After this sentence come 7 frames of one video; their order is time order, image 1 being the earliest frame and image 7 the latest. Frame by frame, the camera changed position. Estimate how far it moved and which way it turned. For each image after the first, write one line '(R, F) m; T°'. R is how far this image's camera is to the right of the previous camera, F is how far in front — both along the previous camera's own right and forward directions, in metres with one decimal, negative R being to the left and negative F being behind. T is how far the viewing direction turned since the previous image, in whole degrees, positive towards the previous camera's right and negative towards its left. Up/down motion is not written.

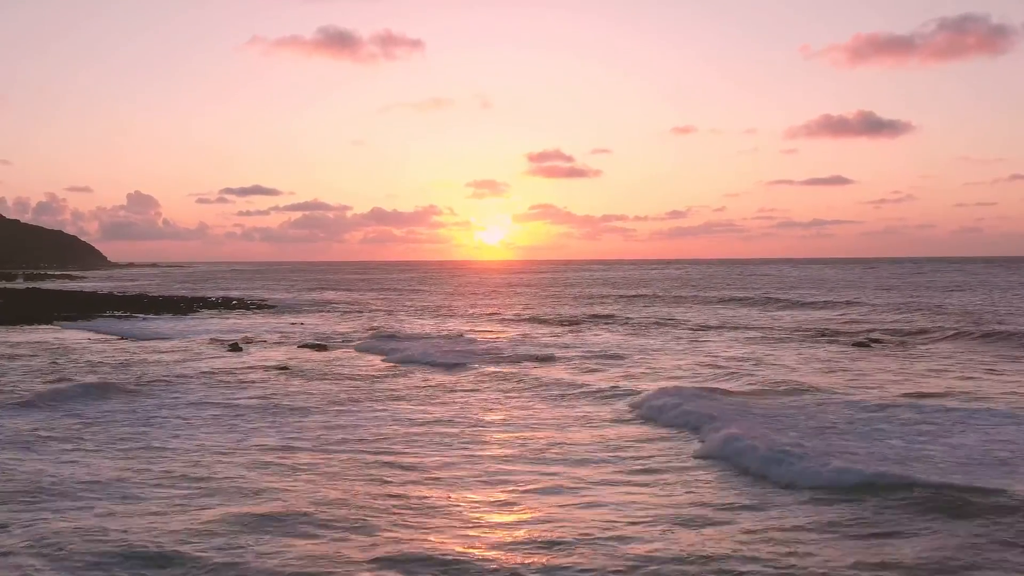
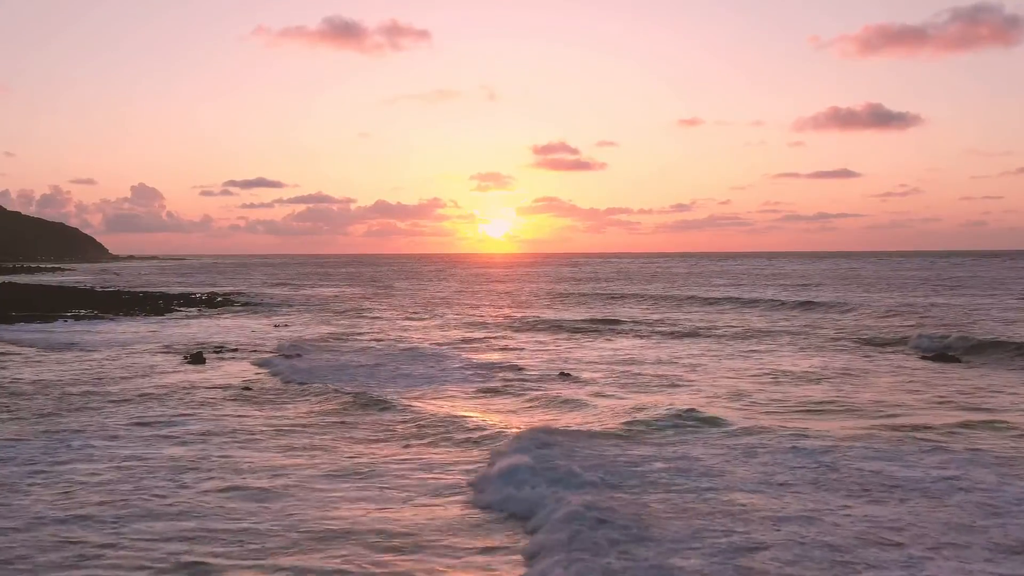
(-0.1, +4.6) m; 0°
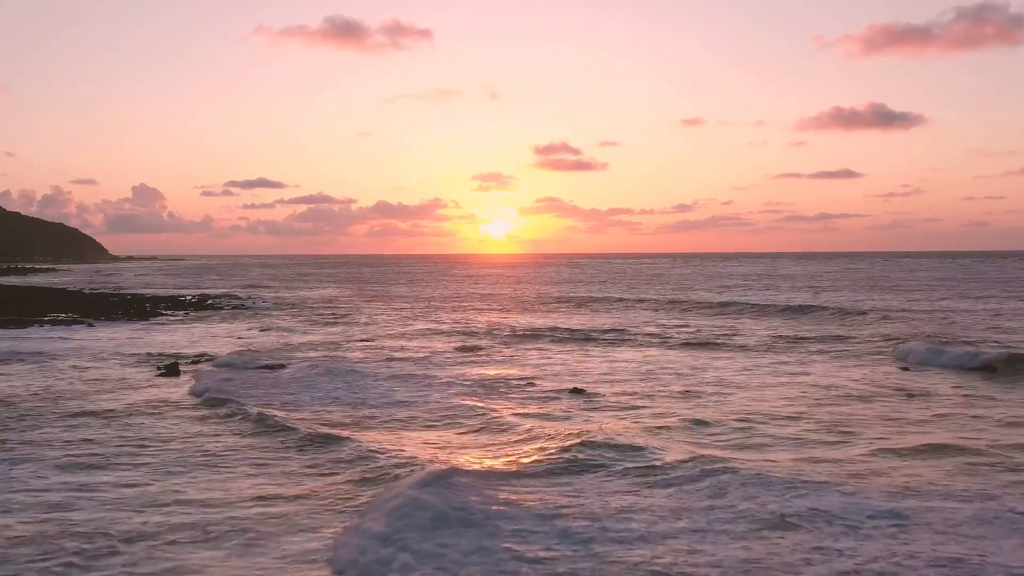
(-0.2, +2.5) m; 0°
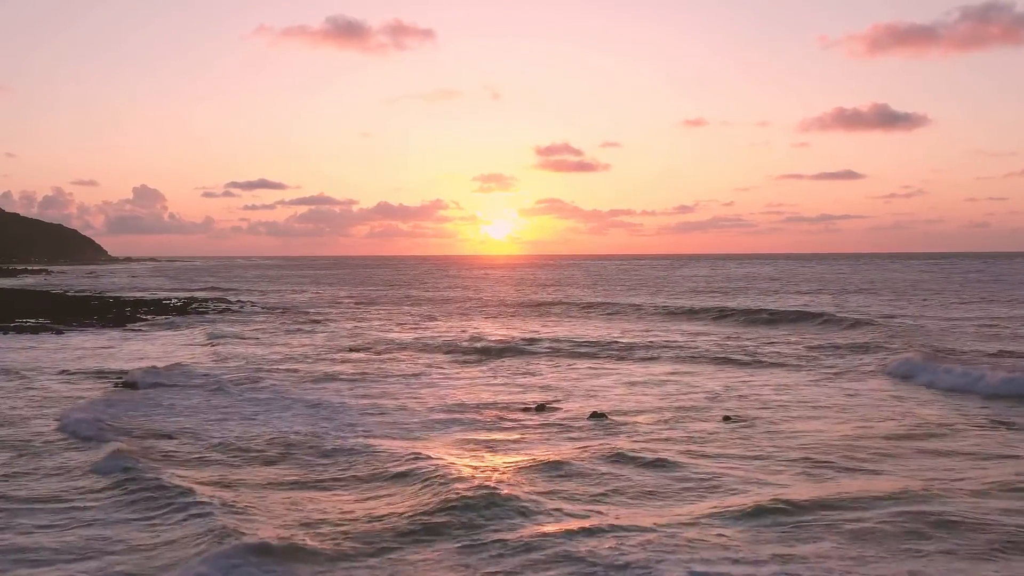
(-0.2, +3.1) m; 0°
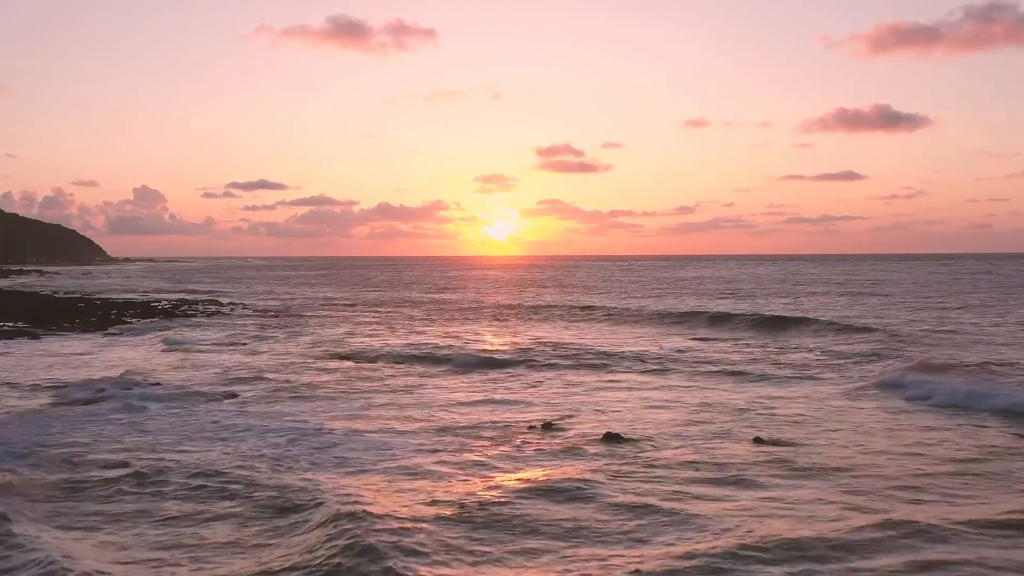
(-0.1, +2.0) m; 0°
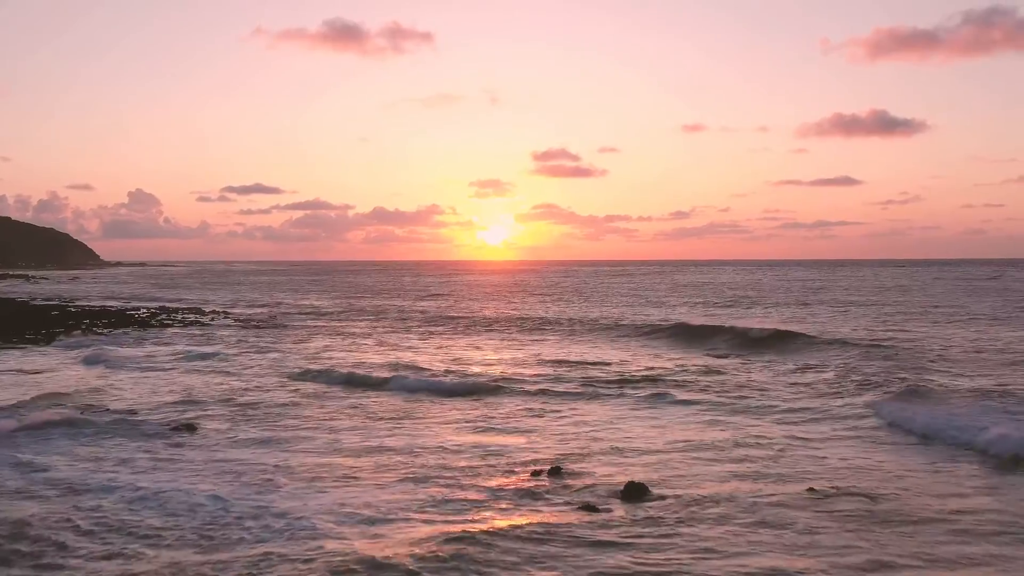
(-0.1, +2.8) m; 0°
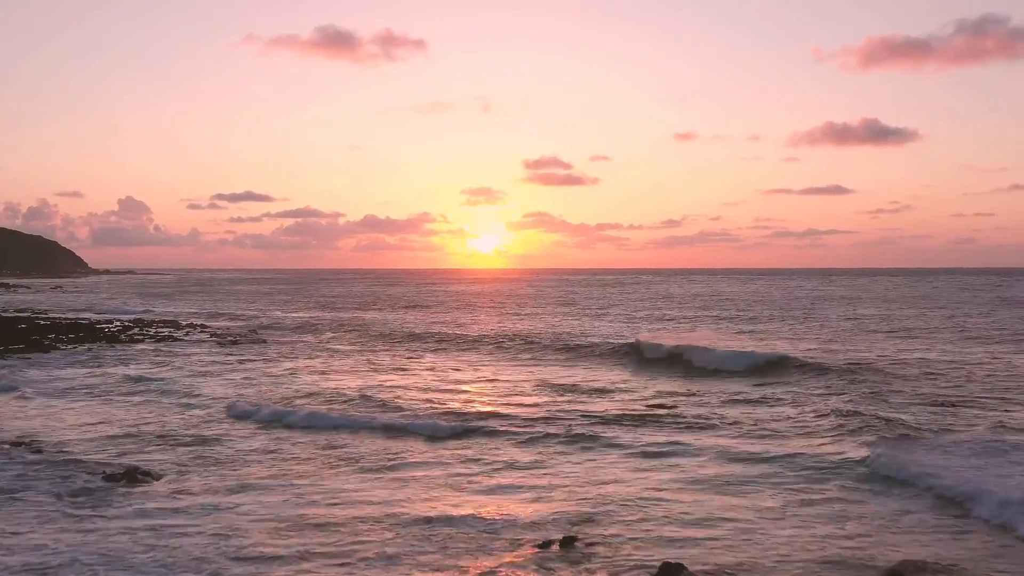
(-0.2, +2.8) m; +1°
